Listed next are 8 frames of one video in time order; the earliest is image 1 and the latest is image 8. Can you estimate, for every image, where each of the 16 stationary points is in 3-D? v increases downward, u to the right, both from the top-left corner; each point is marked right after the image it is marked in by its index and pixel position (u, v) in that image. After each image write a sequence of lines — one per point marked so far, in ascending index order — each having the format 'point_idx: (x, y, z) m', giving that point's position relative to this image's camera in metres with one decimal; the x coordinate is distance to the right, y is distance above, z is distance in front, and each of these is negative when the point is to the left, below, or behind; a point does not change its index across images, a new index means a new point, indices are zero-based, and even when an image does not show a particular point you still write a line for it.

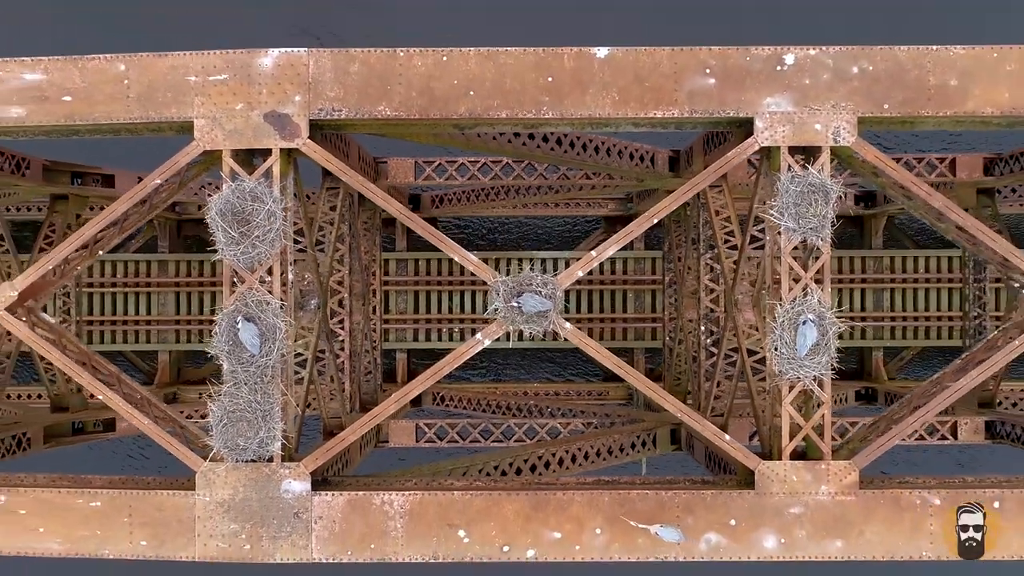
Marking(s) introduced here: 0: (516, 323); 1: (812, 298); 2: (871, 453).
0: (0.0, -0.3, +5.2) m
1: (+2.9, -0.1, +5.1) m
2: (+3.6, -1.7, +5.2) m
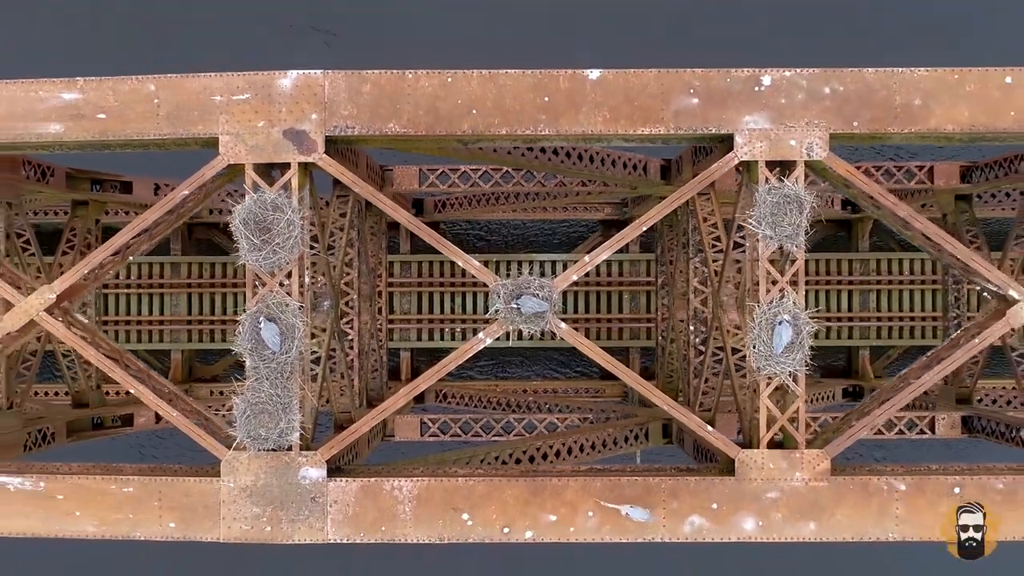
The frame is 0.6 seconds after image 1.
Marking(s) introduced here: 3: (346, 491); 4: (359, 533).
0: (0.0, -0.4, +5.6) m
1: (+2.9, -0.1, +5.6) m
2: (+3.6, -1.7, +5.7) m
3: (-1.8, -2.2, +5.7) m
4: (-1.7, -2.7, +5.7) m
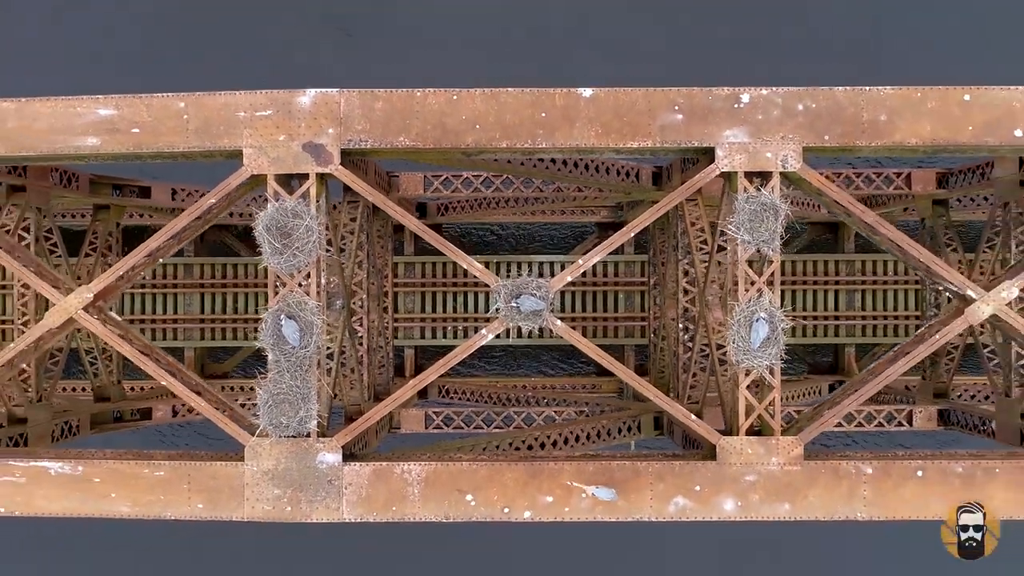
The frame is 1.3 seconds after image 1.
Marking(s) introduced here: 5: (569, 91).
0: (0.0, -0.4, +6.1) m
1: (+2.9, -0.1, +6.1) m
2: (+3.6, -1.7, +6.2) m
3: (-1.8, -2.2, +6.2) m
4: (-1.7, -2.7, +6.2) m
5: (+0.7, +2.3, +6.2) m
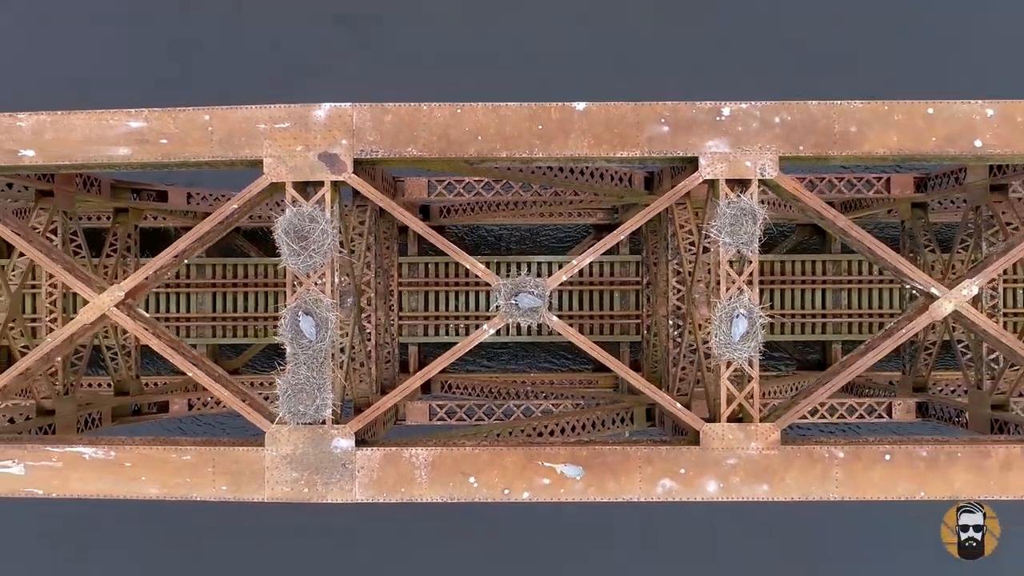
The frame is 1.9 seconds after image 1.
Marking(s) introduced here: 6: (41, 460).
0: (0.0, -0.4, +6.7) m
1: (+2.9, -0.1, +6.6) m
2: (+3.6, -1.7, +6.7) m
3: (-1.8, -2.2, +6.8) m
4: (-1.7, -2.7, +6.8) m
5: (+0.7, +2.4, +6.7) m
6: (-6.2, -2.3, +6.9) m
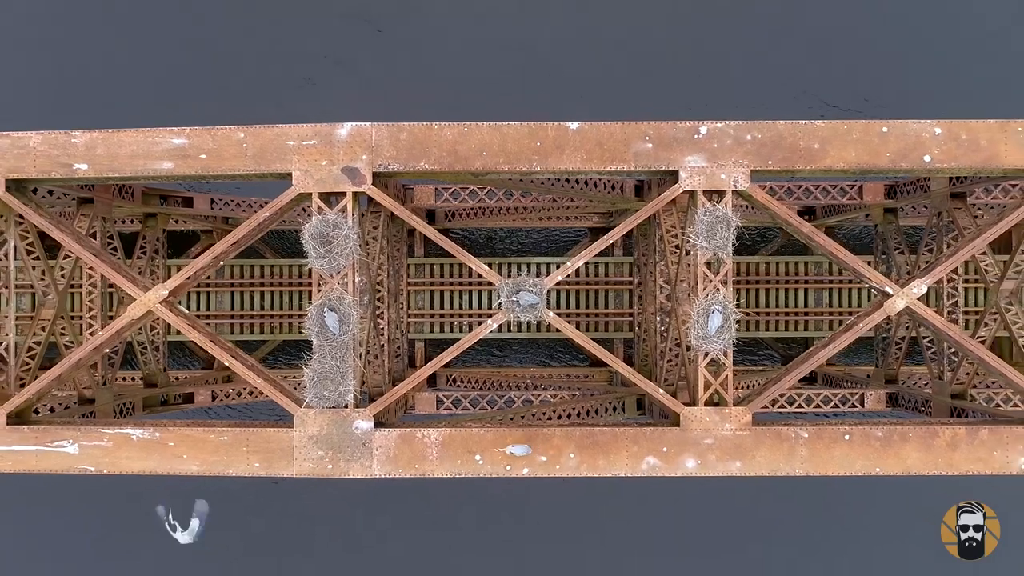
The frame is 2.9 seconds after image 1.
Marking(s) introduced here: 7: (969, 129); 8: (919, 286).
0: (+0.1, -0.3, +7.5) m
1: (+2.9, -0.1, +7.5) m
2: (+3.6, -1.6, +7.6) m
3: (-1.8, -2.2, +7.6) m
4: (-1.7, -2.6, +7.6) m
5: (+0.7, +2.4, +7.6) m
6: (-6.2, -2.3, +7.8) m
7: (+6.6, +2.3, +7.6) m
8: (+5.9, 0.0, +7.6) m
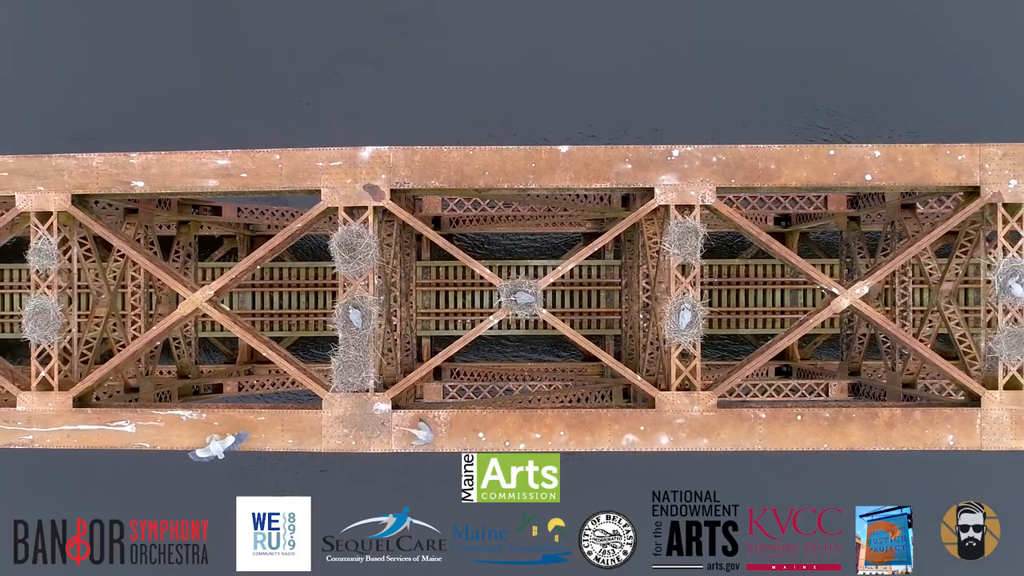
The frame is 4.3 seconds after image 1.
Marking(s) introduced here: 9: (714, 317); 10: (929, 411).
0: (0.0, -0.4, +8.7) m
1: (+2.9, -0.1, +8.7) m
2: (+3.6, -1.7, +8.8) m
3: (-1.8, -2.2, +8.8) m
4: (-1.7, -2.7, +8.8) m
5: (+0.7, +2.4, +8.8) m
6: (-6.3, -2.3, +9.0) m
7: (+6.6, +2.3, +8.8) m
8: (+5.9, 0.0, +8.8) m
9: (+5.2, -0.8, +13.6) m
10: (+7.0, -2.1, +8.8) m
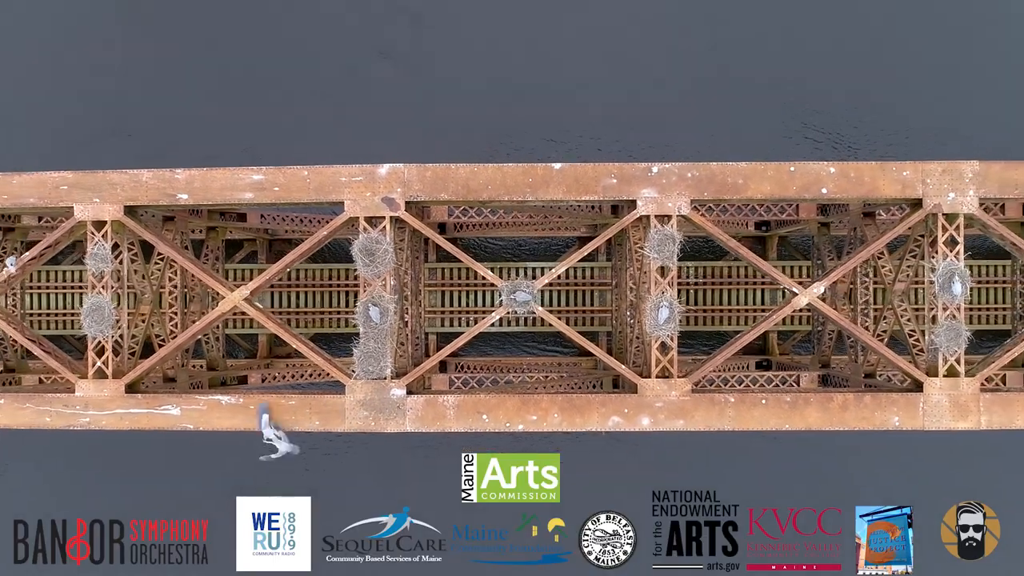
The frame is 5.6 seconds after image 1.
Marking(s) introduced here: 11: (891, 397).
0: (0.0, -0.4, +9.9) m
1: (+2.9, -0.1, +9.9) m
2: (+3.6, -1.7, +10.0) m
3: (-1.8, -2.2, +10.0) m
4: (-1.7, -2.7, +10.0) m
5: (+0.6, +2.4, +10.0) m
6: (-6.3, -2.3, +10.2) m
7: (+6.6, +2.3, +10.0) m
8: (+5.9, 0.0, +10.0) m
9: (+5.2, -0.8, +14.8) m
10: (+7.0, -2.1, +10.0) m
11: (+7.2, -2.1, +10.0) m
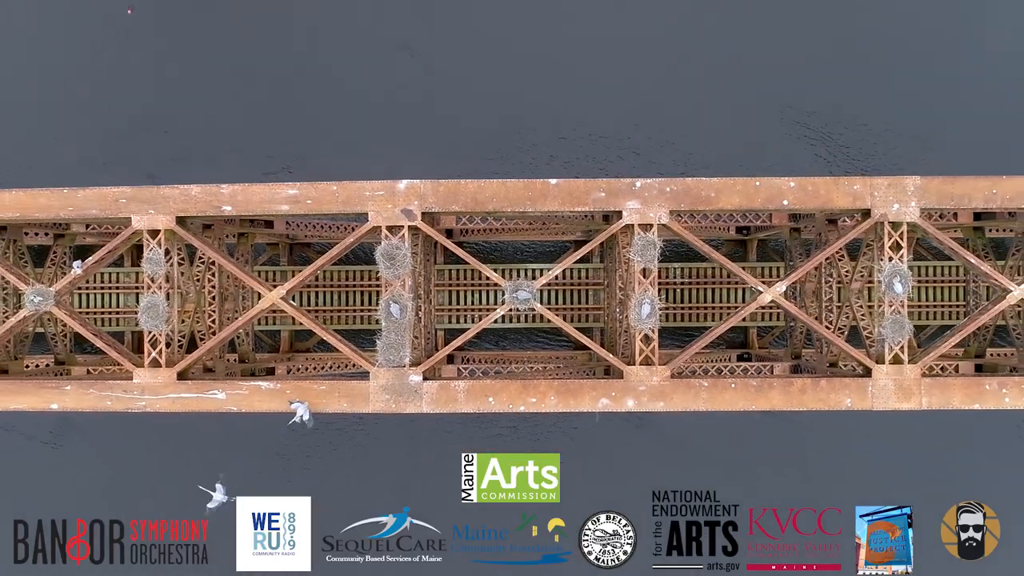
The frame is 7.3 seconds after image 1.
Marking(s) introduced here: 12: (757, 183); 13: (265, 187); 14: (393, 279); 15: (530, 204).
0: (+0.1, -0.3, +11.5) m
1: (+3.0, -0.1, +11.4) m
2: (+3.6, -1.6, +11.5) m
3: (-1.8, -2.2, +11.5) m
4: (-1.6, -2.6, +11.5) m
5: (+0.7, +2.4, +11.5) m
6: (-6.2, -2.3, +11.7) m
7: (+6.6, +2.3, +11.5) m
8: (+5.9, 0.0, +11.5) m
9: (+5.3, -0.7, +16.3) m
10: (+7.0, -2.0, +11.5) m
11: (+7.3, -2.1, +11.5) m
12: (+5.4, +2.3, +11.5) m
13: (-5.5, +2.3, +11.7) m
14: (-2.6, +0.2, +11.5) m
15: (+0.4, +1.9, +11.5) m
